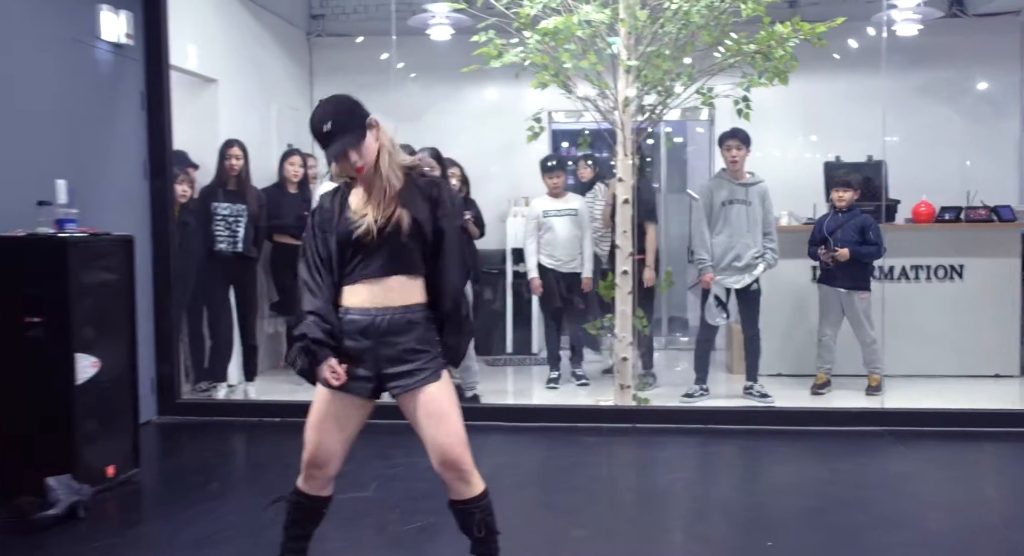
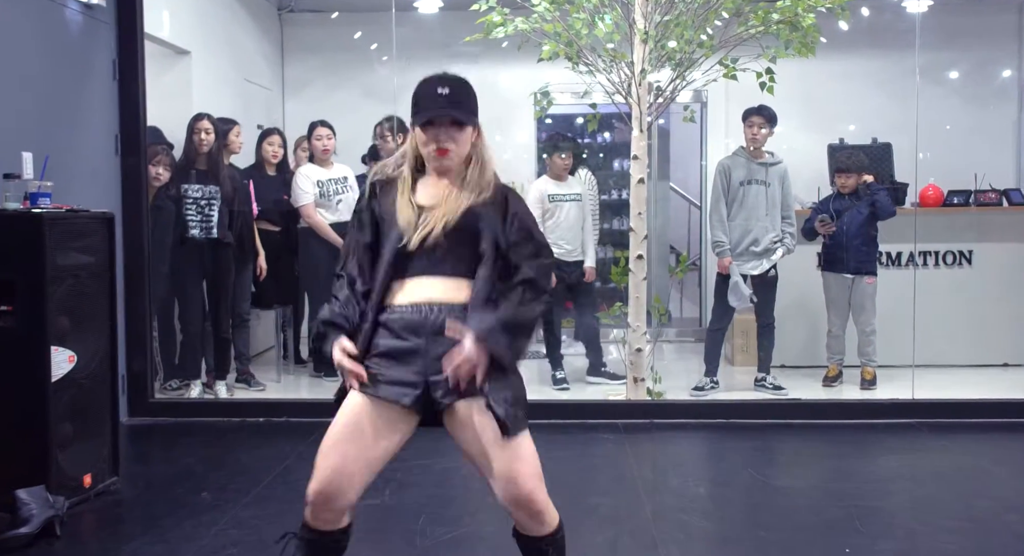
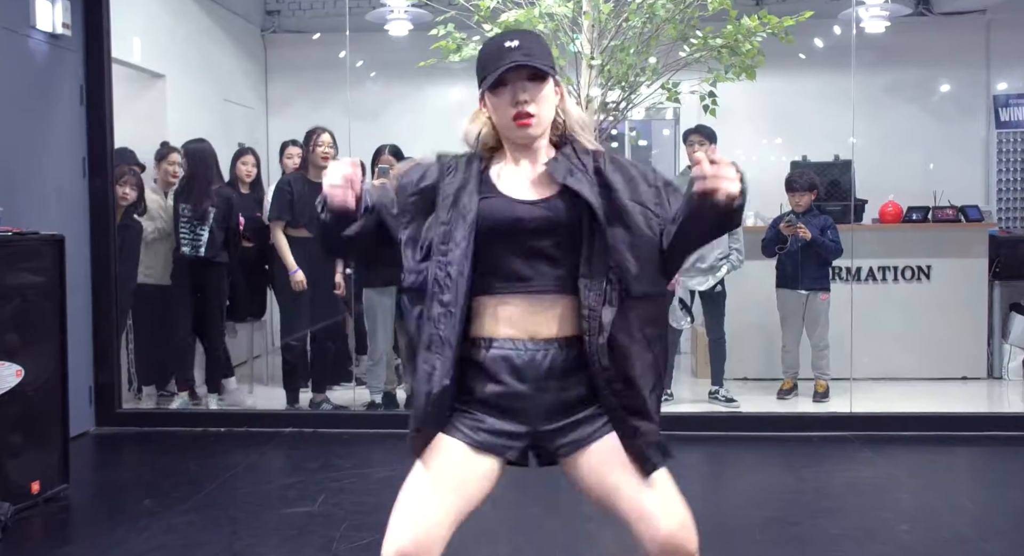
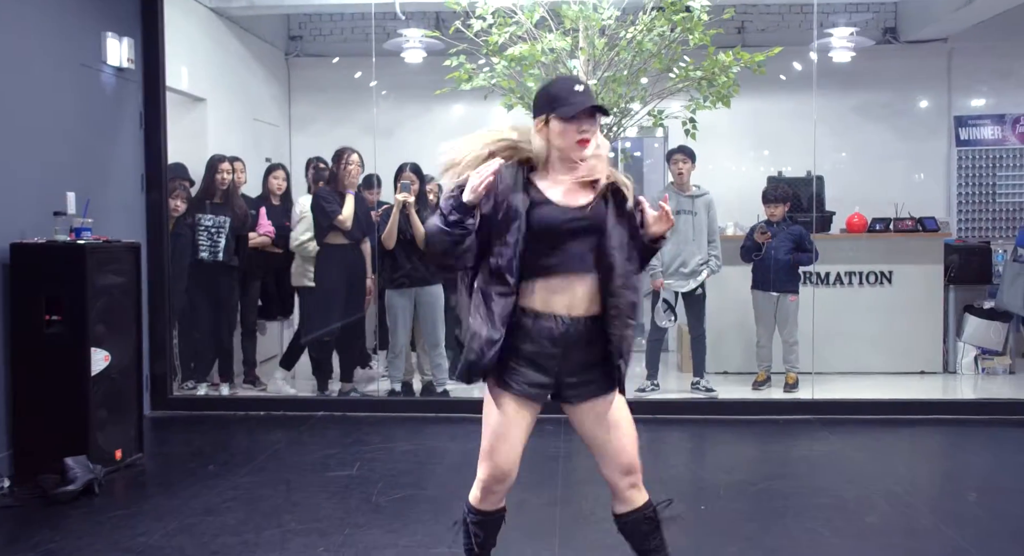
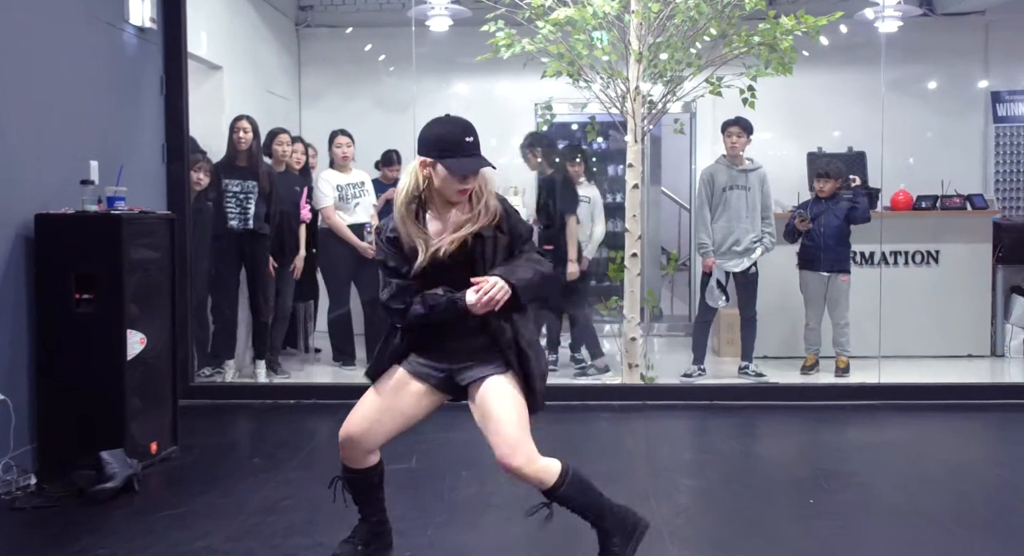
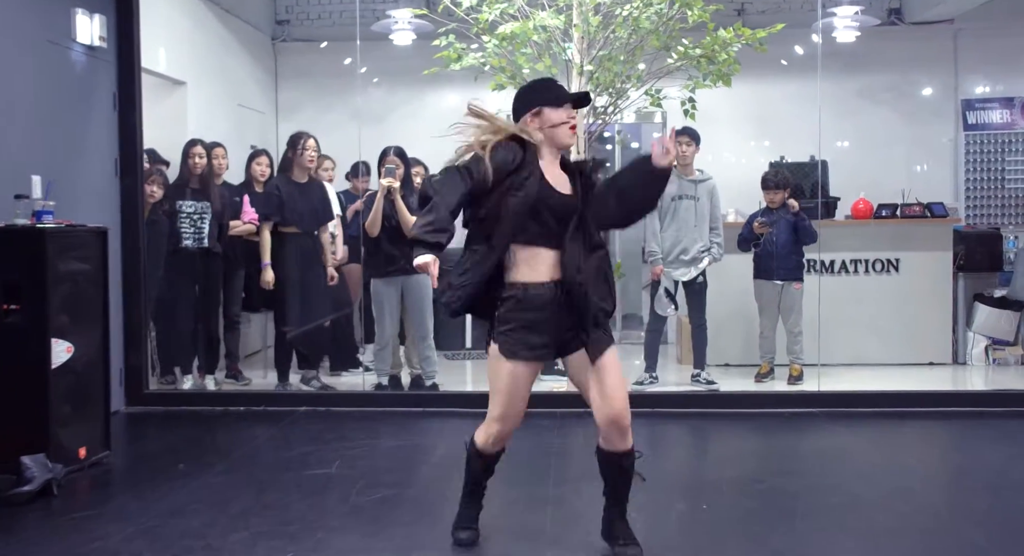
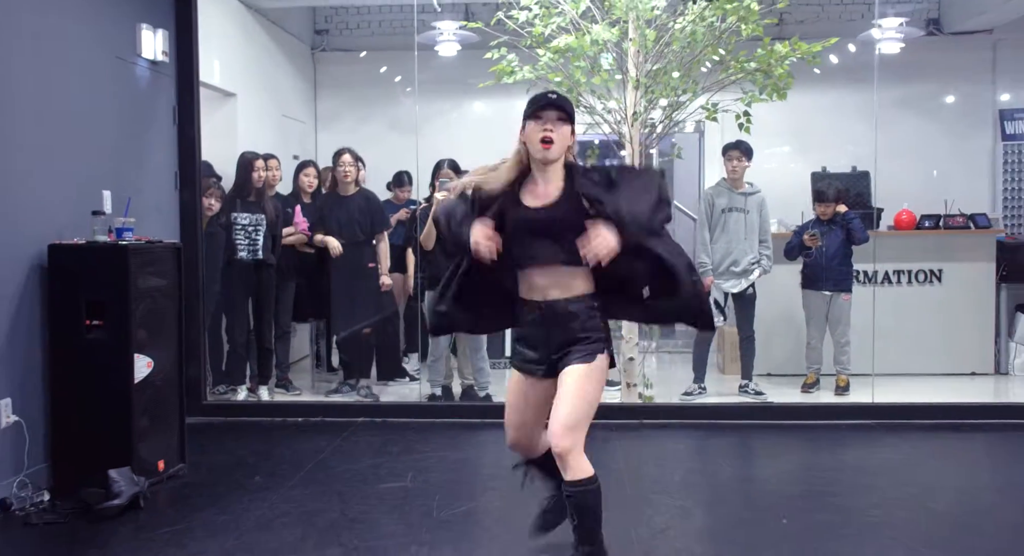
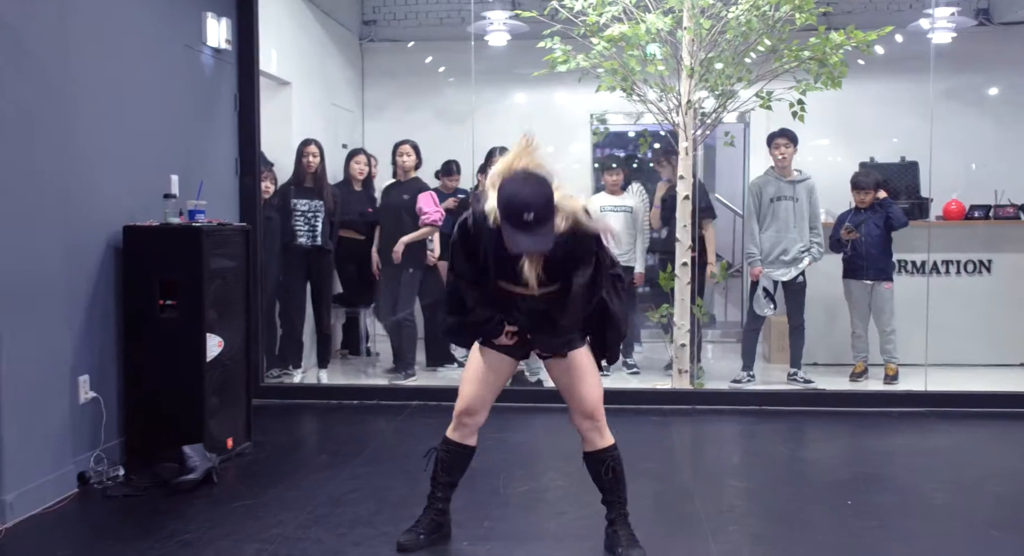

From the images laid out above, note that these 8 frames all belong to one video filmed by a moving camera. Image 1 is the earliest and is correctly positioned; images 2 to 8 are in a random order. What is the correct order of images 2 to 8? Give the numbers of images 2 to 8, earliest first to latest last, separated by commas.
8, 5, 2, 7, 6, 3, 4
